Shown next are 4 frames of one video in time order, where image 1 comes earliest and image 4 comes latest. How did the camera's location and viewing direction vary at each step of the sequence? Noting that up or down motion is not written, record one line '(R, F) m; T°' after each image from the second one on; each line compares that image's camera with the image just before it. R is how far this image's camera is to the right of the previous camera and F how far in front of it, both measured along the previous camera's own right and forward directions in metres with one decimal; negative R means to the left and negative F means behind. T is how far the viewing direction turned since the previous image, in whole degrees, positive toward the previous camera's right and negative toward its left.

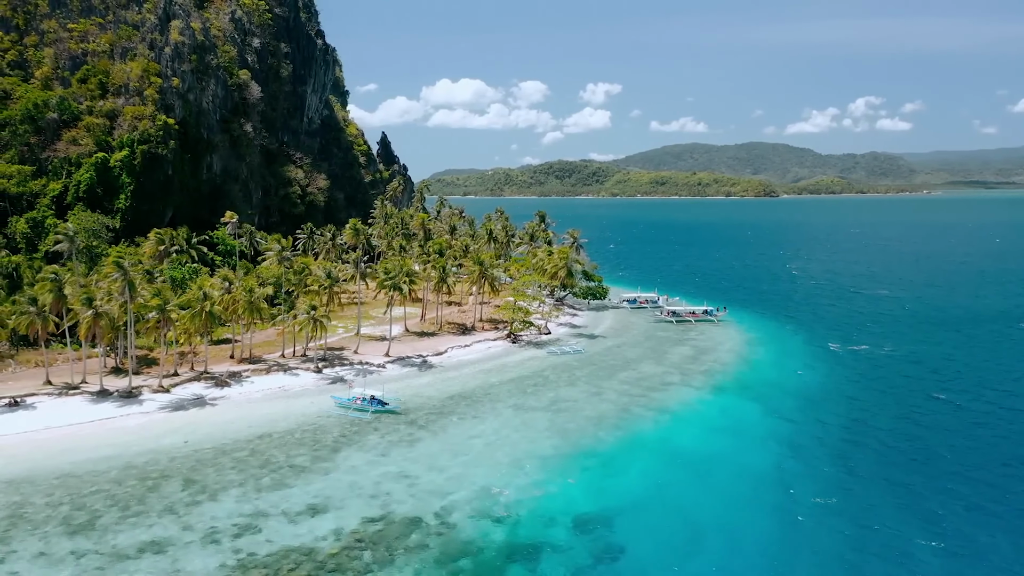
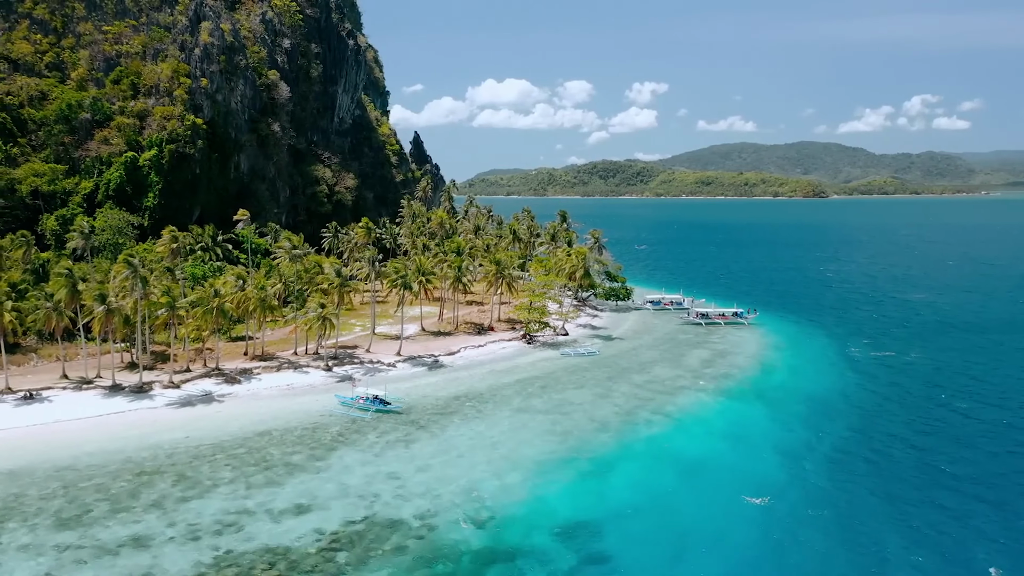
(+1.5, +0.2) m; -2°
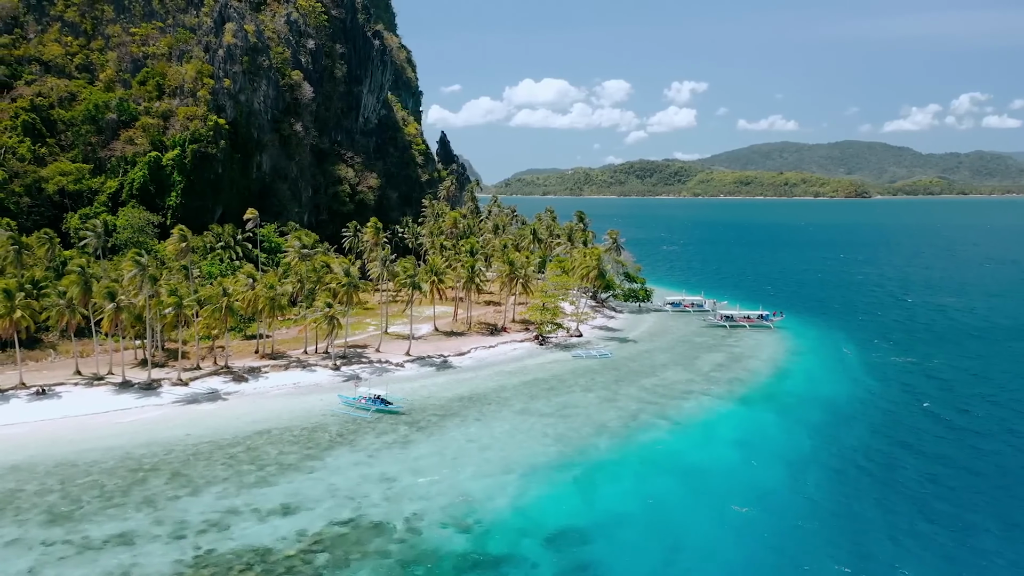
(+1.3, +0.1) m; -2°
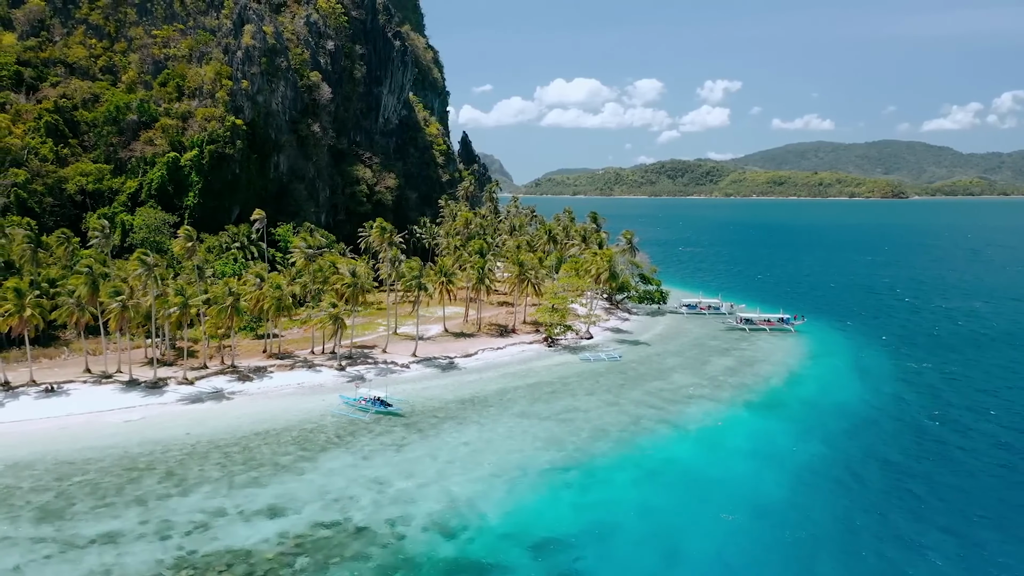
(+1.2, 0.0) m; -1°
